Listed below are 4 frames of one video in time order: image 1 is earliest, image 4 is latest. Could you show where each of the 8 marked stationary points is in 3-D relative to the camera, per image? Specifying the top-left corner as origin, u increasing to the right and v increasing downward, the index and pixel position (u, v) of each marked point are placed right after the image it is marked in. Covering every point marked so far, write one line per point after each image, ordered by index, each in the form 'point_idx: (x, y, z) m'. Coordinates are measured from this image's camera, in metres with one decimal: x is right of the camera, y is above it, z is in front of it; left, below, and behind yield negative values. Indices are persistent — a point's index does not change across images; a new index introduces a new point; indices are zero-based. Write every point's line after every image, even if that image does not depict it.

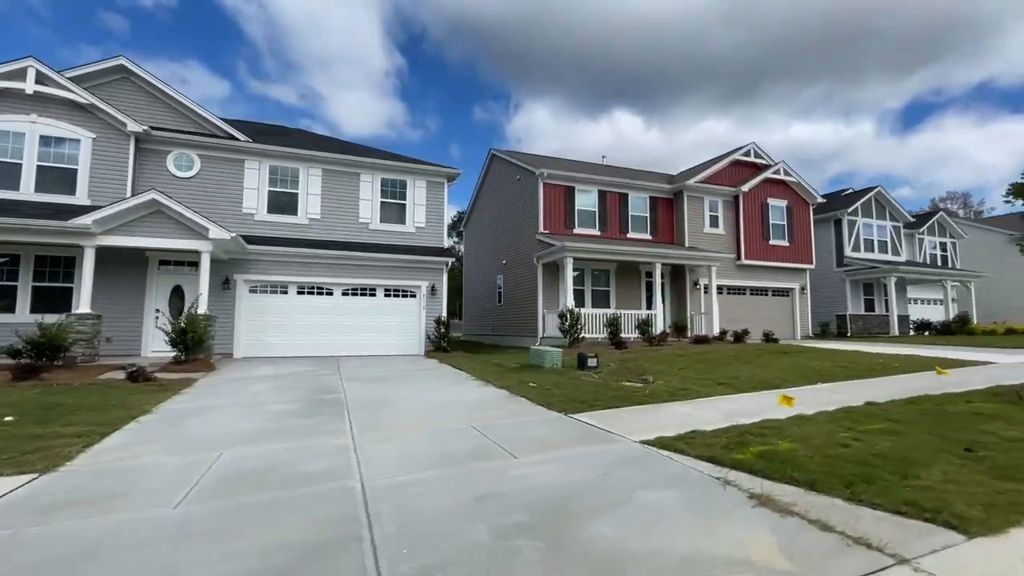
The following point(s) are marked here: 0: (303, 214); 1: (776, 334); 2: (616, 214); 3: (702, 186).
0: (-3.5, +1.2, +9.0) m
1: (+6.0, -1.1, +12.1) m
2: (+2.2, +1.6, +11.3) m
3: (+4.2, +2.2, +11.7) m
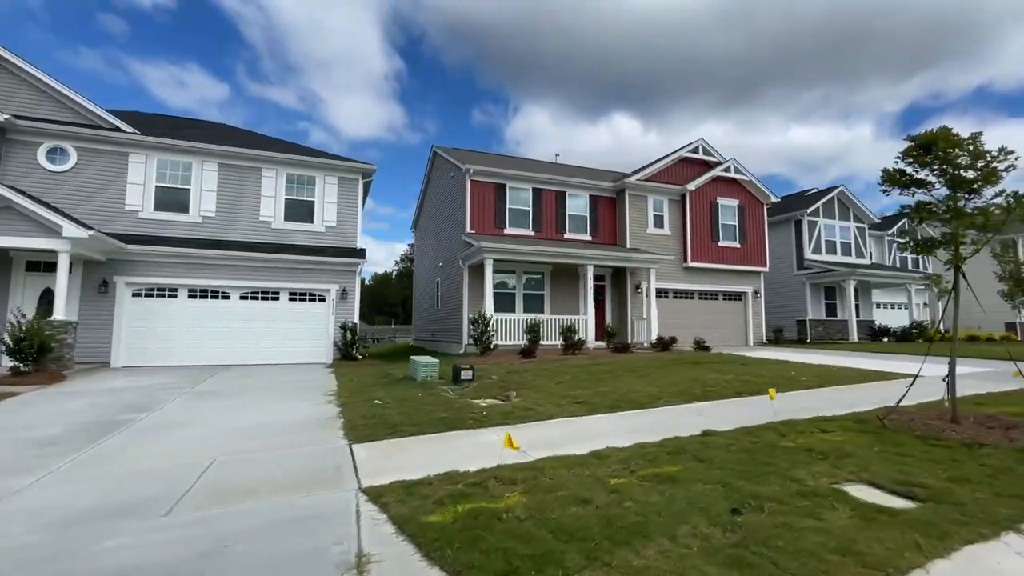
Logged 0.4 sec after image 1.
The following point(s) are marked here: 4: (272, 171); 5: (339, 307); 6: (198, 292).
0: (-4.9, +1.2, +8.3) m
1: (+4.6, -1.1, +11.5) m
2: (+0.8, +1.5, +10.7) m
3: (+2.8, +2.2, +11.1) m
4: (-3.9, +1.9, +8.7) m
5: (-2.9, -0.3, +8.8) m
6: (-4.8, -0.1, +8.1) m
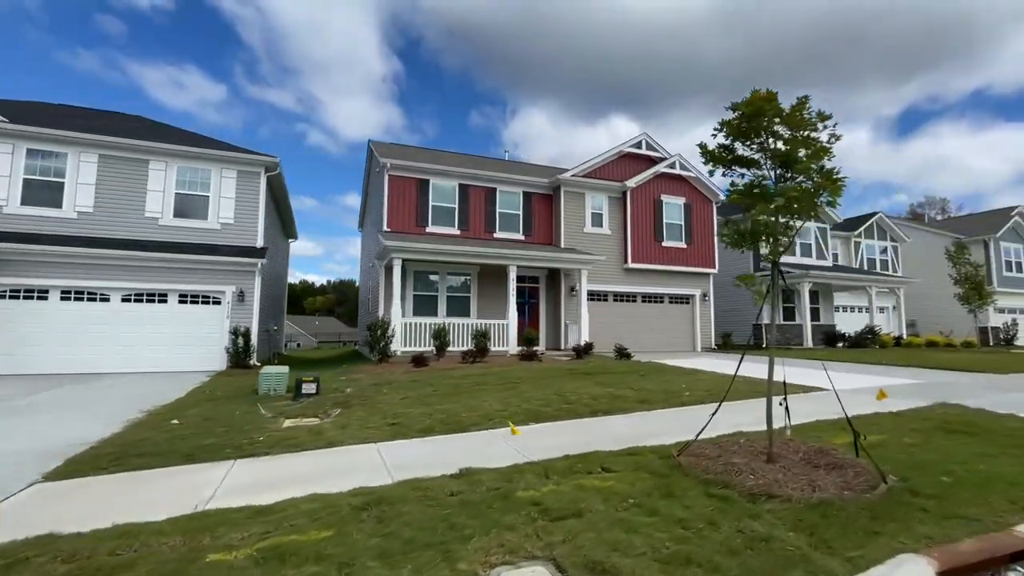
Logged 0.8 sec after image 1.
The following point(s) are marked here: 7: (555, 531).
0: (-6.3, +1.2, +7.7) m
1: (+3.2, -1.2, +10.9) m
2: (-0.6, +1.5, +10.0) m
3: (+1.4, +2.1, +10.5) m
4: (-5.3, +1.9, +8.1) m
5: (-4.3, -0.4, +8.2) m
6: (-6.2, -0.1, +7.5) m
7: (+0.1, -0.8, +1.8) m
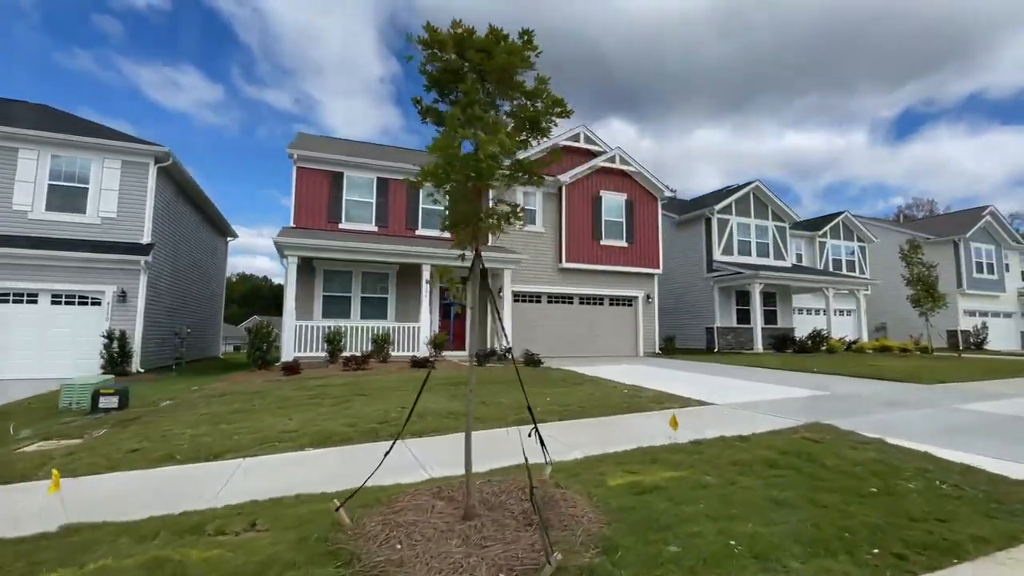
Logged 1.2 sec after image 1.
0: (-7.7, +1.2, +7.0) m
1: (+1.8, -1.2, +10.2) m
2: (-2.0, +1.4, +9.4) m
3: (0.0, +2.1, +9.9) m
4: (-6.7, +1.9, +7.4) m
5: (-5.6, -0.3, +7.5) m
6: (-7.6, -0.1, +6.8) m
7: (-1.2, -0.8, +1.2) m
